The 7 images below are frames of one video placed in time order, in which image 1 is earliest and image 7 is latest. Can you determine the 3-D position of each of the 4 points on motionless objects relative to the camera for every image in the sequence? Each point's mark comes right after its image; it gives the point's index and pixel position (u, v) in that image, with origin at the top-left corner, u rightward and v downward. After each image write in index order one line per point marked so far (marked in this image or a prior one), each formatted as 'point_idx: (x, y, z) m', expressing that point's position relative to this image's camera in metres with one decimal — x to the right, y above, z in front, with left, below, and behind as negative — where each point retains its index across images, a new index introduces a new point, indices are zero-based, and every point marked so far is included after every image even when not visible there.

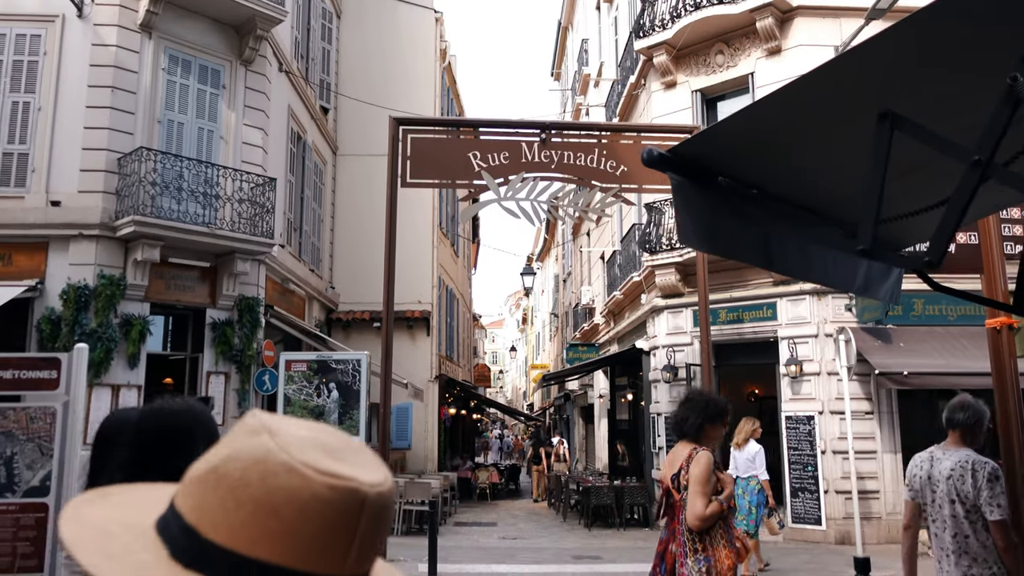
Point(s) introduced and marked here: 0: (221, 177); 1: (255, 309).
0: (-4.9, +1.9, +13.5) m
1: (-4.5, -0.4, +13.9) m
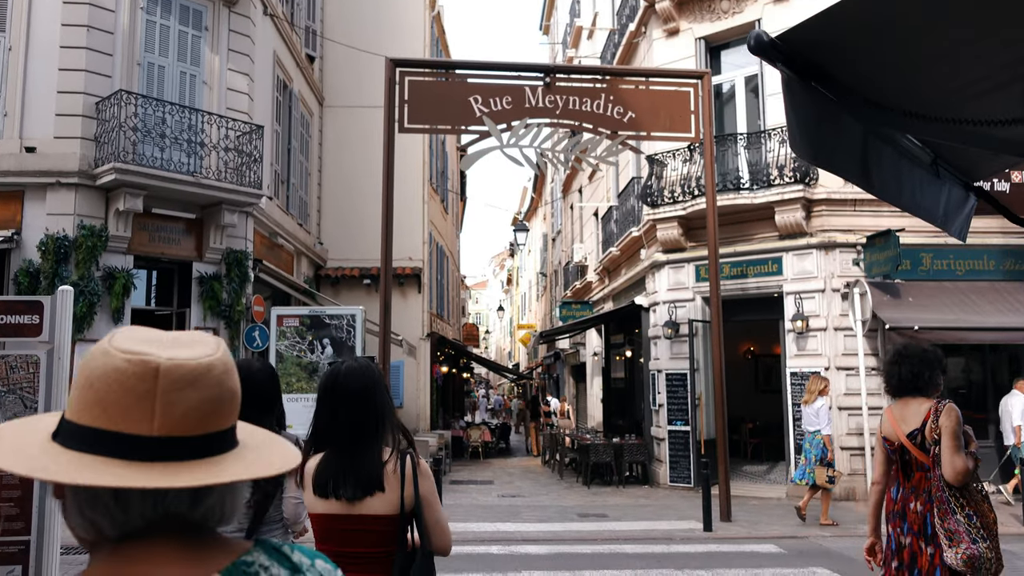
0: (-4.9, +2.7, +12.8) m
1: (-4.5, +0.4, +13.3) m
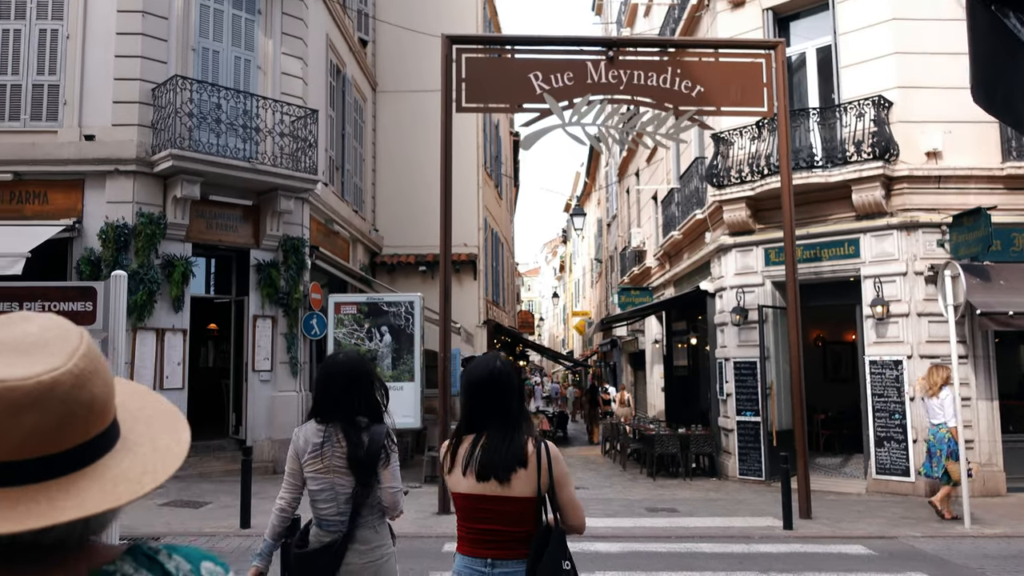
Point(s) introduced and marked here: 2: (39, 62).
0: (-4.0, +2.9, +12.6) m
1: (-3.5, +0.6, +13.2) m
2: (-7.1, +3.4, +11.9) m
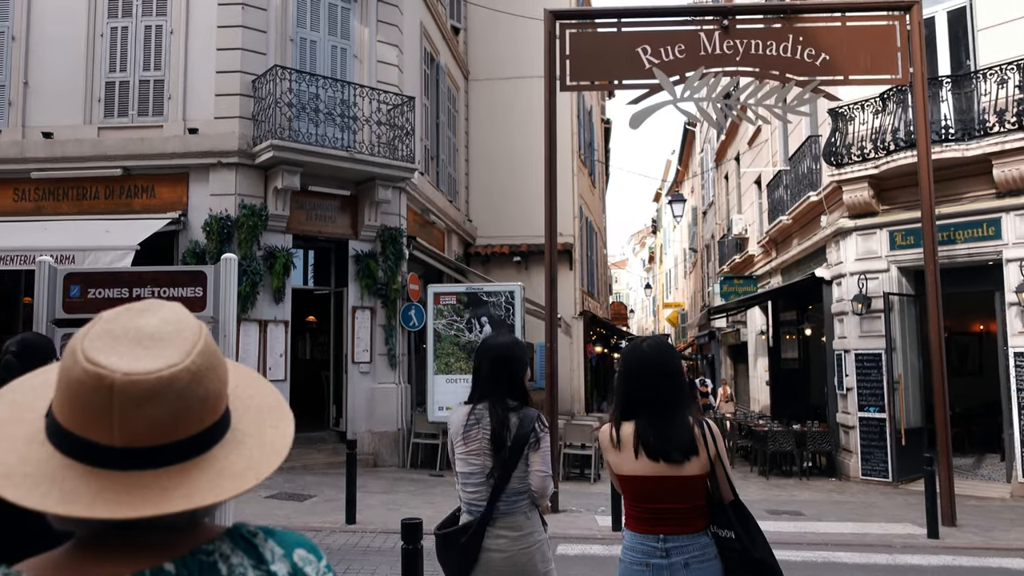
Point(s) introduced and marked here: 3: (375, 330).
0: (-2.4, +3.0, +12.5) m
1: (-1.9, +0.8, +13.0) m
2: (-5.5, +3.5, +12.0) m
3: (-2.2, -0.7, +12.8) m
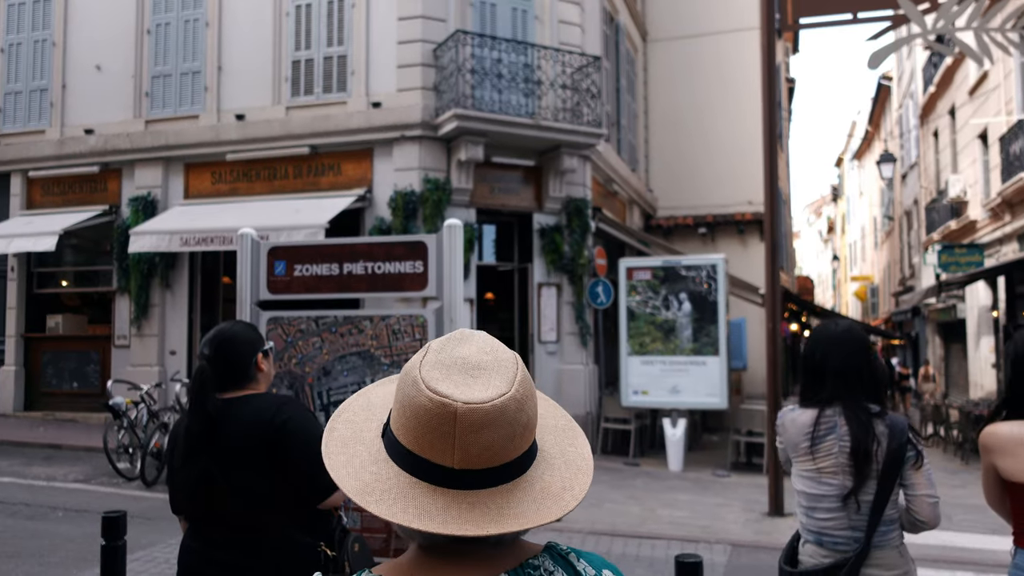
0: (+0.4, +3.4, +11.7) m
1: (+1.1, +1.2, +12.1) m
2: (-2.7, +3.8, +11.9) m
3: (+0.8, -0.3, +12.1) m
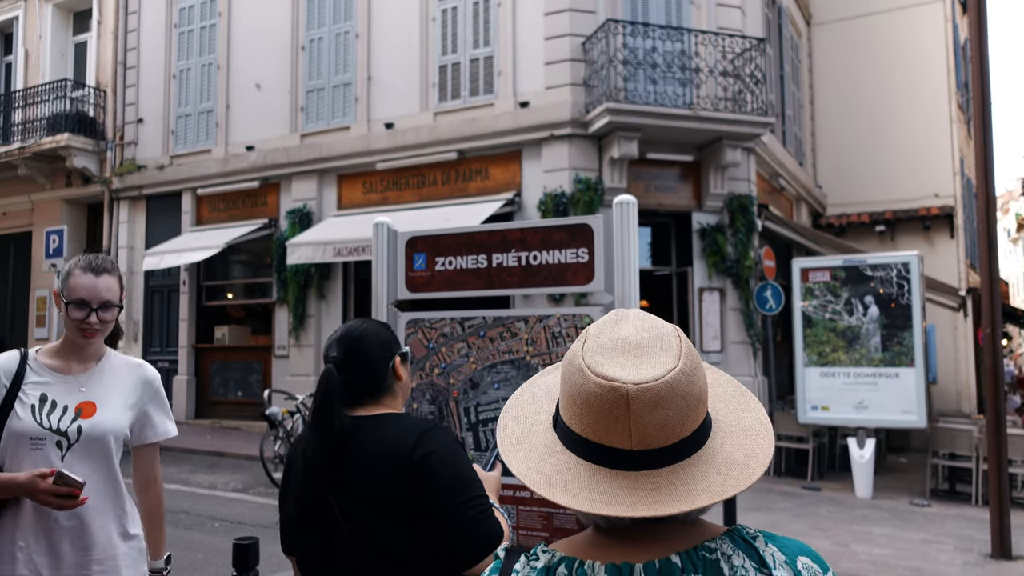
0: (+2.5, +3.3, +10.8) m
1: (+3.3, +1.1, +11.1) m
2: (-0.5, +3.7, +11.6) m
3: (+3.0, -0.4, +11.1) m
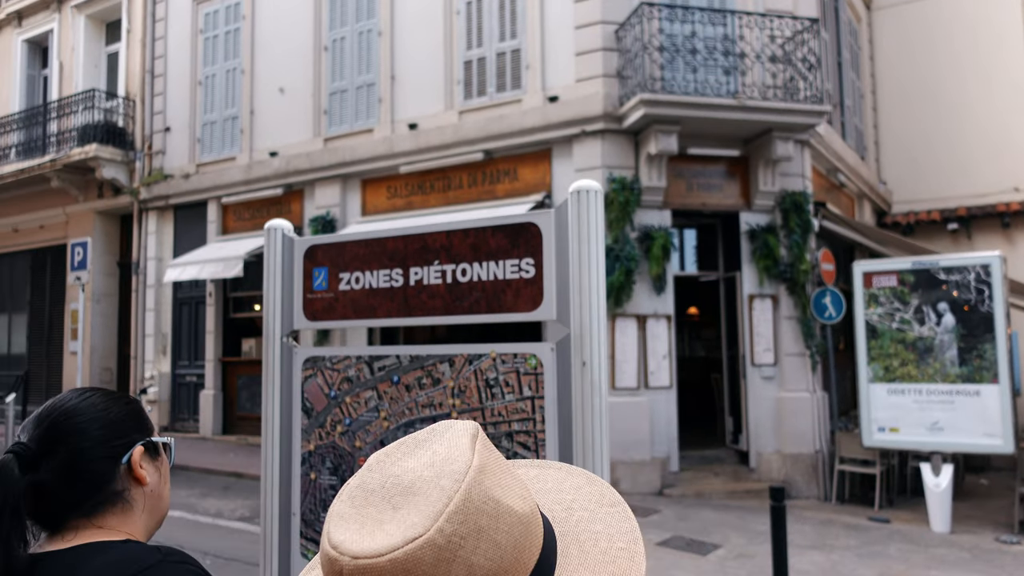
0: (+2.9, +3.2, +9.9) m
1: (+3.7, +1.0, +10.1) m
2: (-0.1, +3.6, +10.9) m
3: (+3.4, -0.5, +10.0) m
